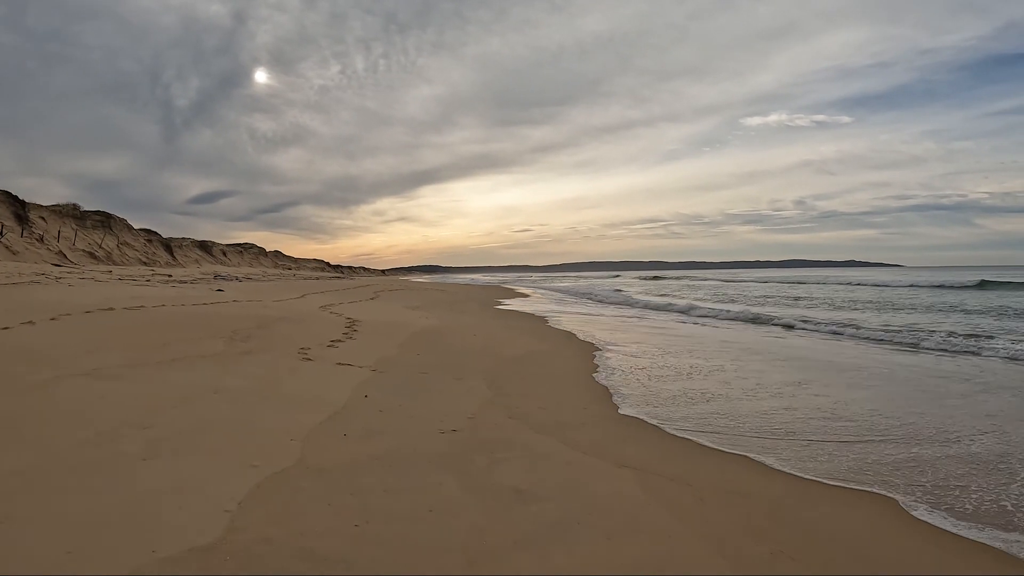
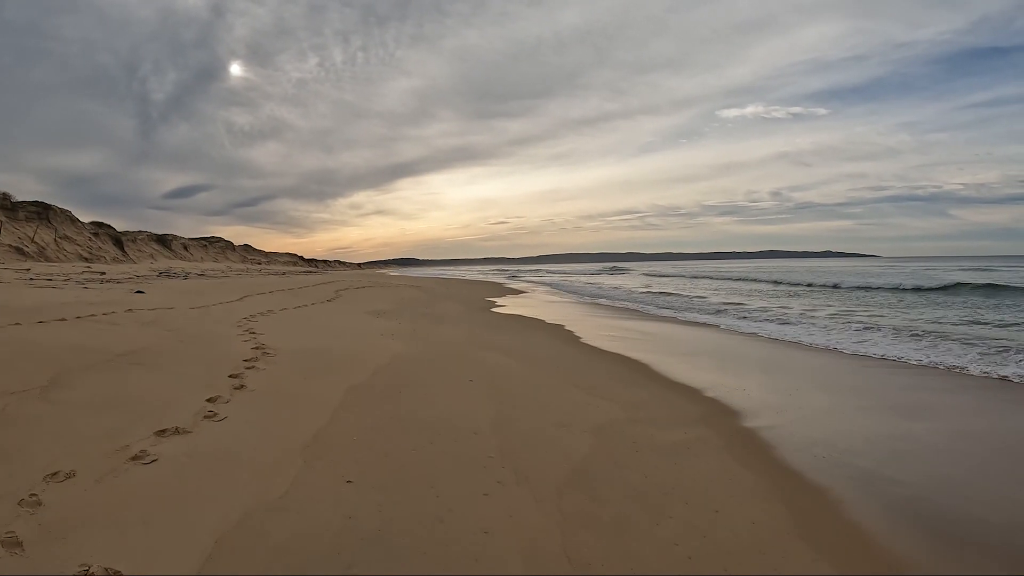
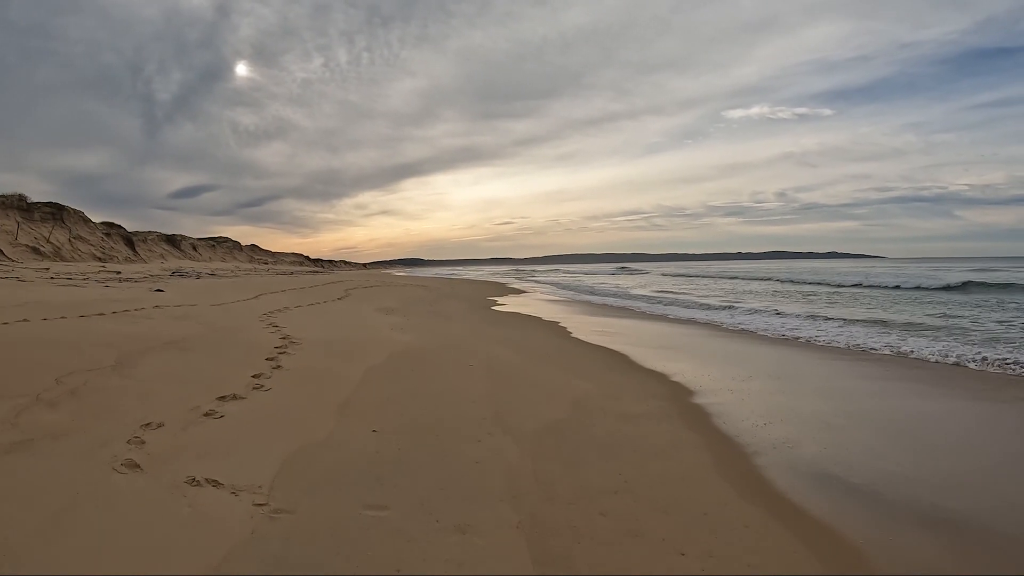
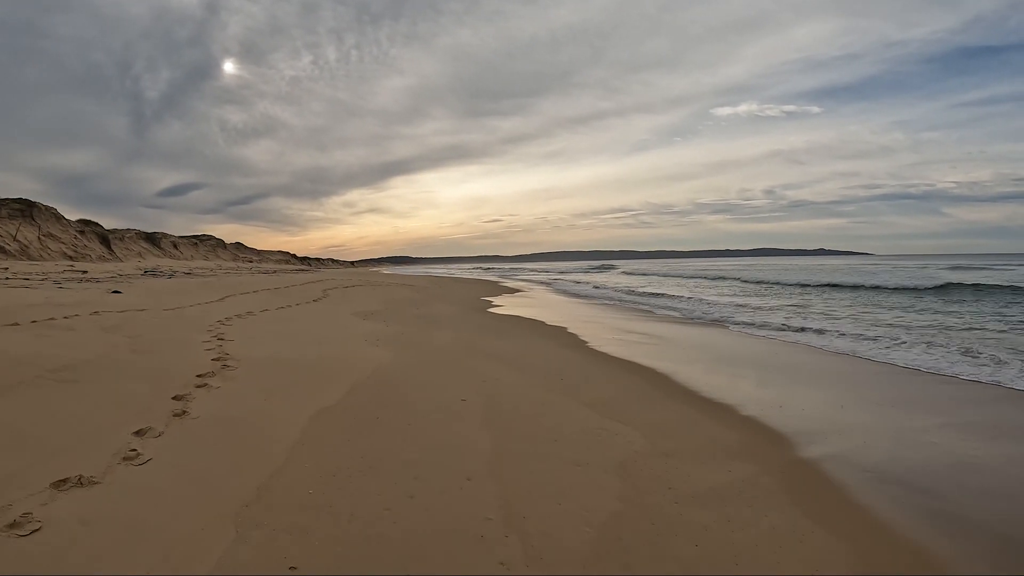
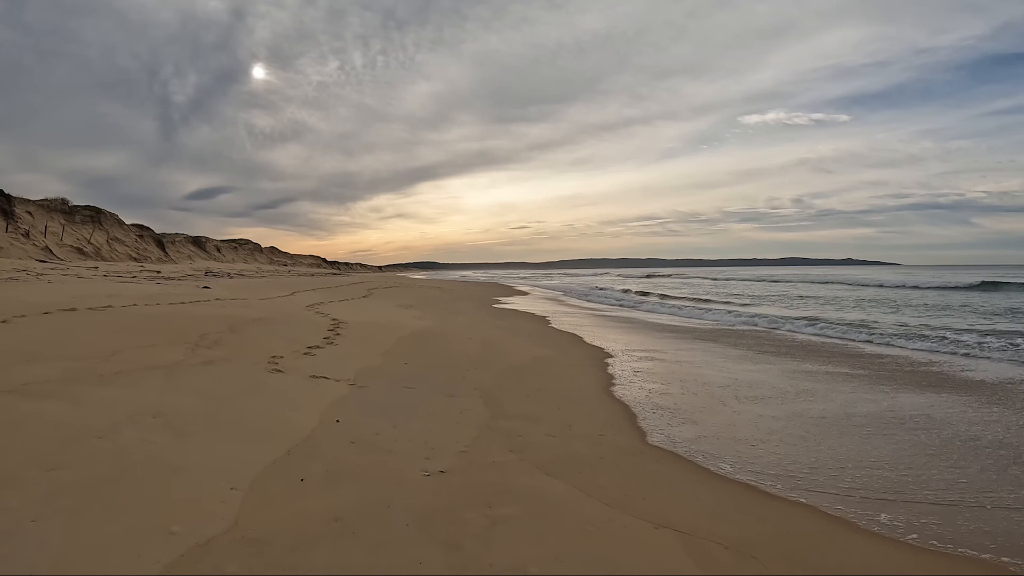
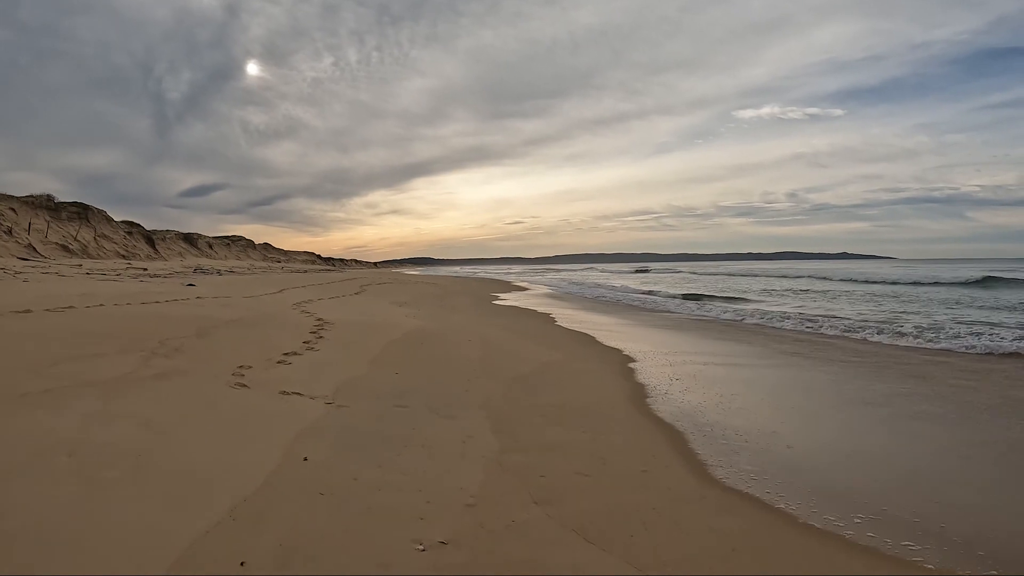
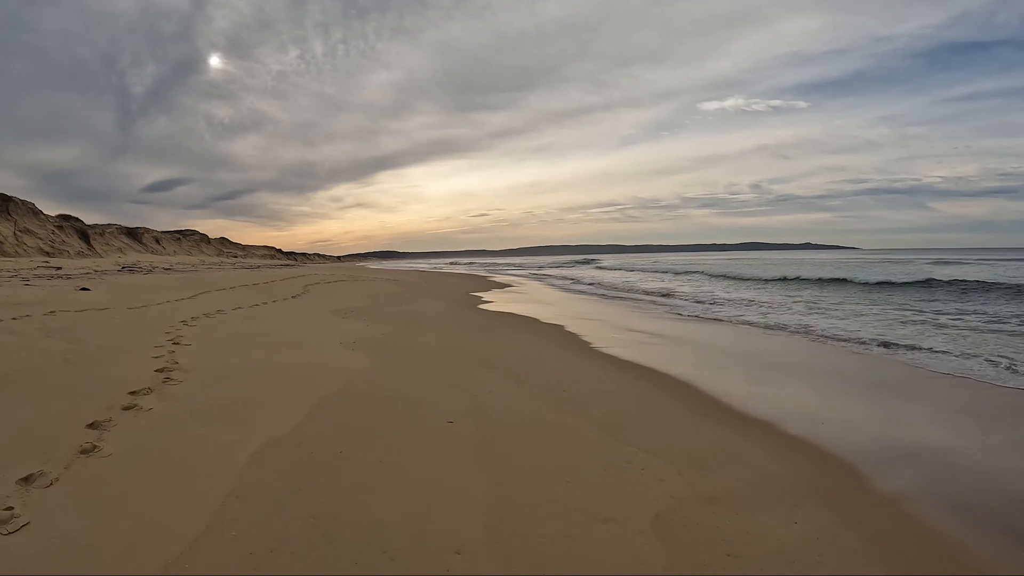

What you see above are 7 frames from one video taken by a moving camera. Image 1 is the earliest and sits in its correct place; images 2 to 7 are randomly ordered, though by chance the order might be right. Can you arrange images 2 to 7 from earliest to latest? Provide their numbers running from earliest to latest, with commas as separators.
5, 6, 3, 2, 4, 7
